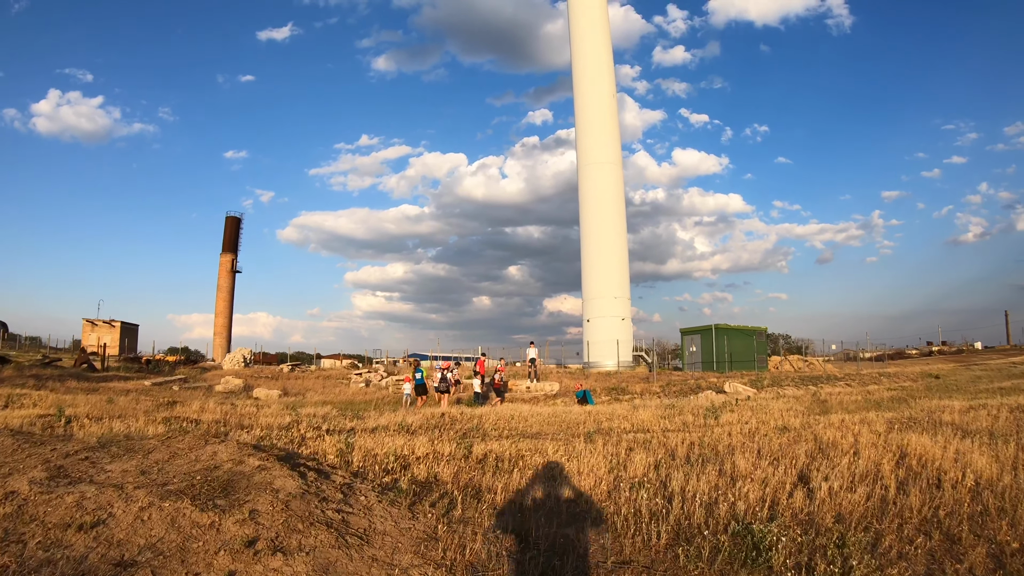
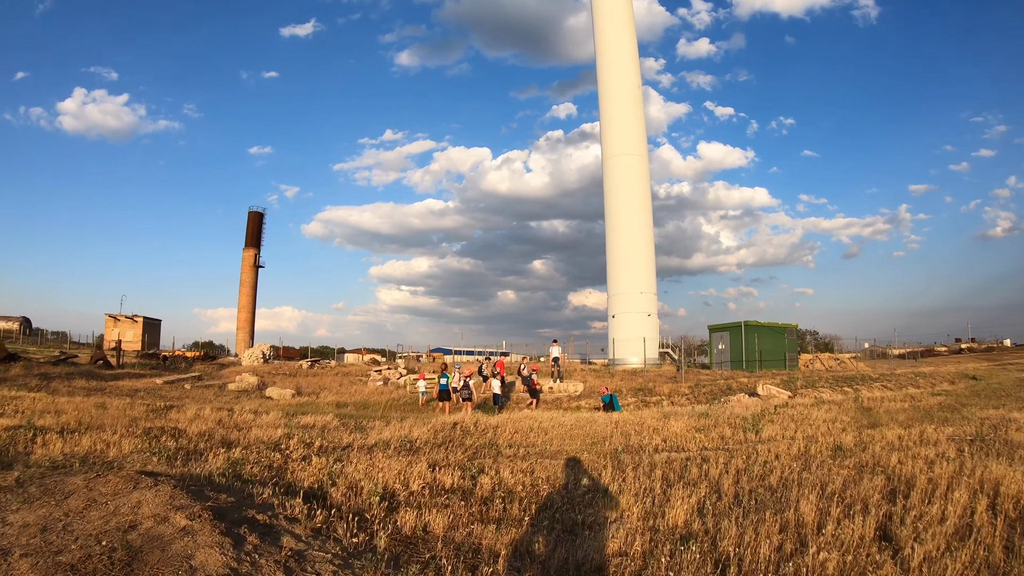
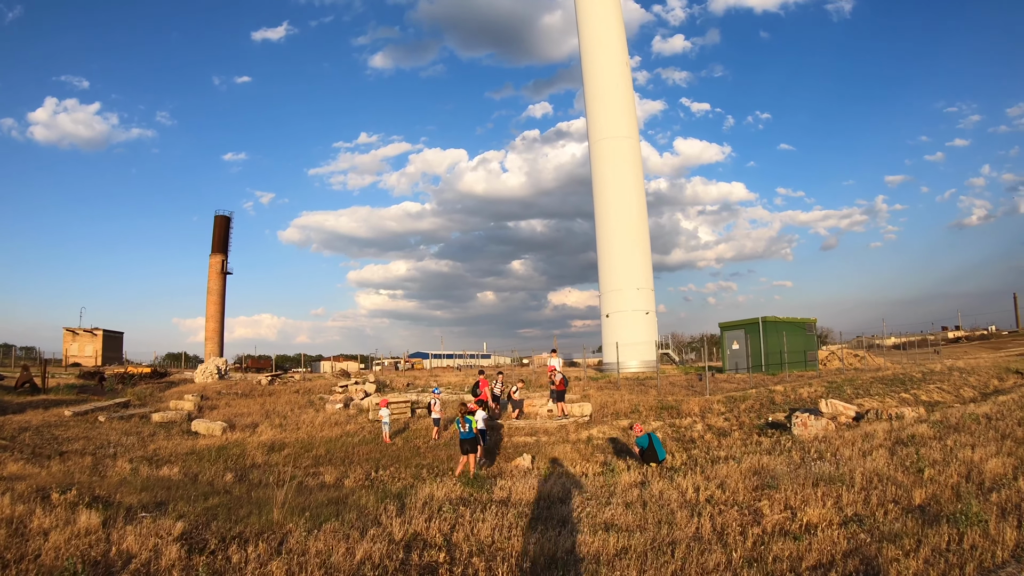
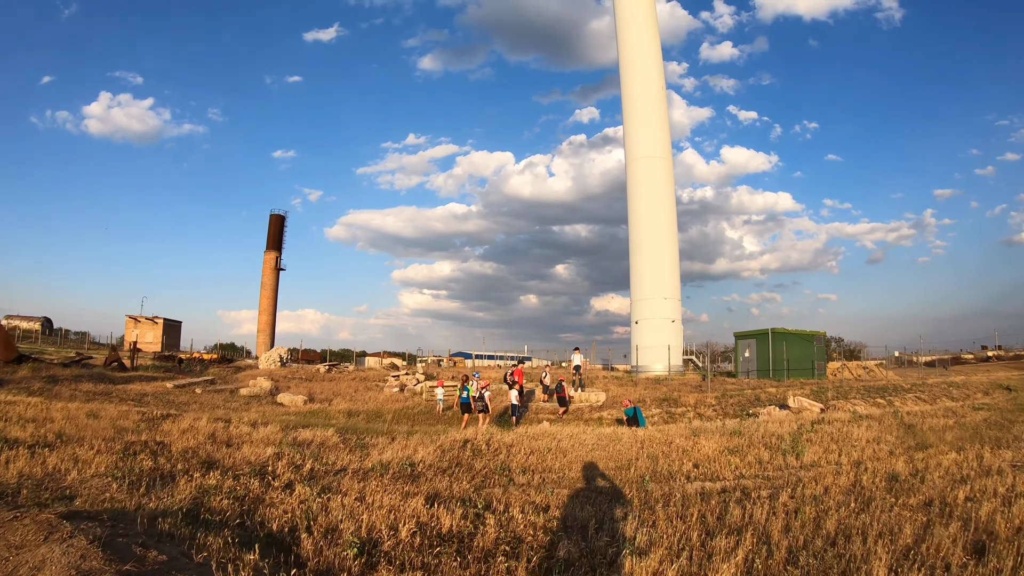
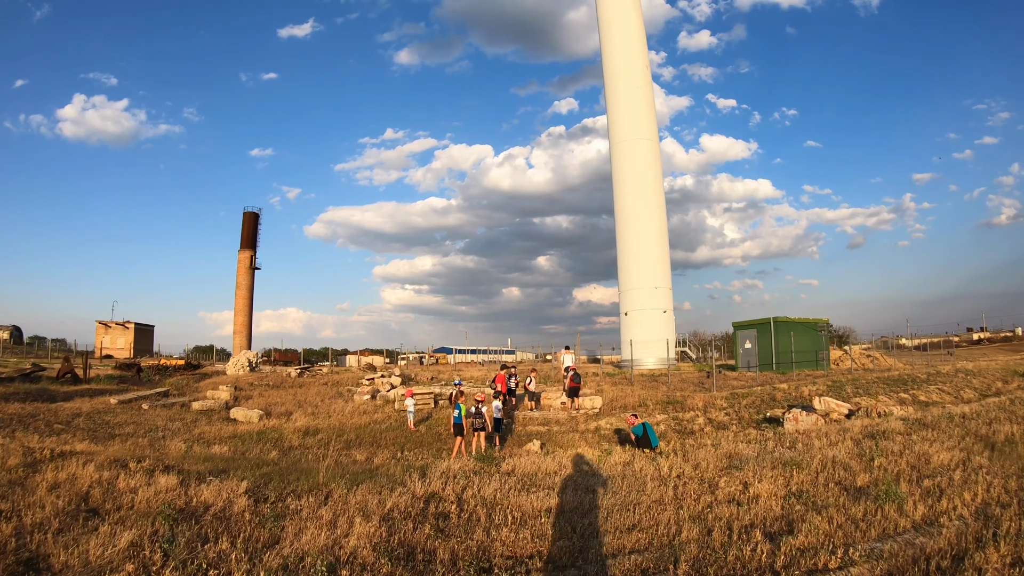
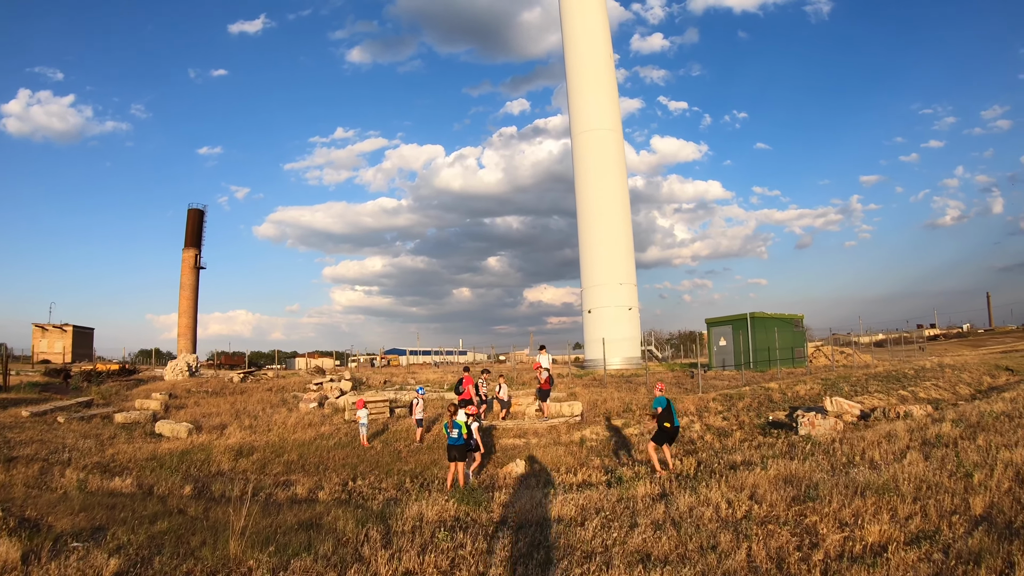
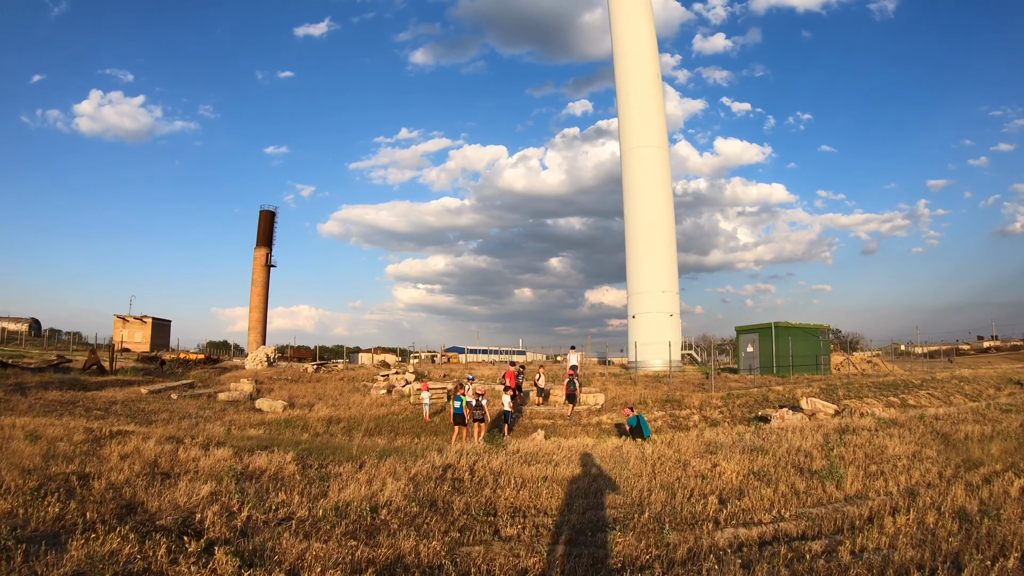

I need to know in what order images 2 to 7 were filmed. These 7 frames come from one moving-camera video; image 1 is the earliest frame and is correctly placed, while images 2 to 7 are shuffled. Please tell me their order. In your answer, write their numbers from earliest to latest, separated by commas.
2, 4, 7, 5, 3, 6
